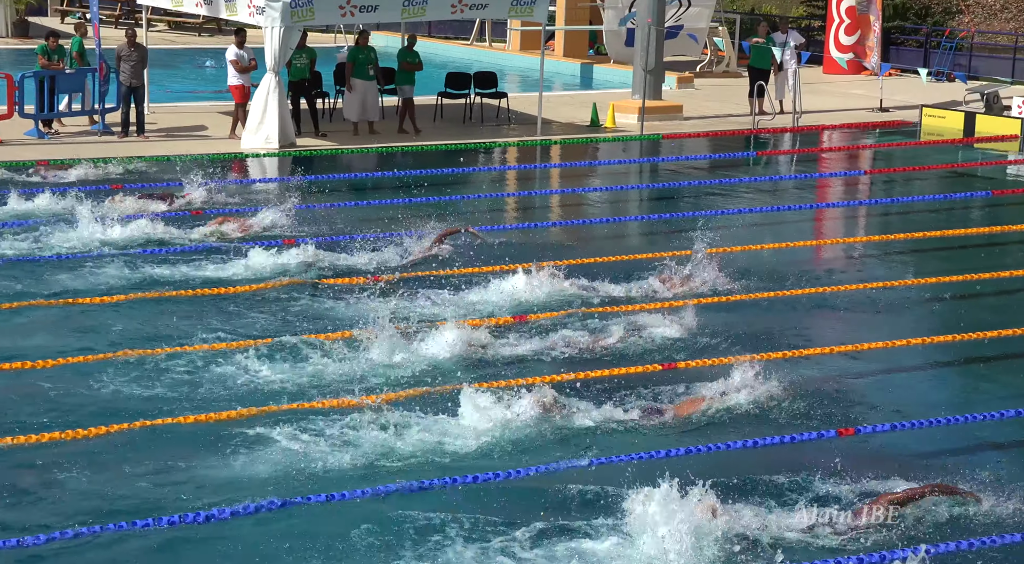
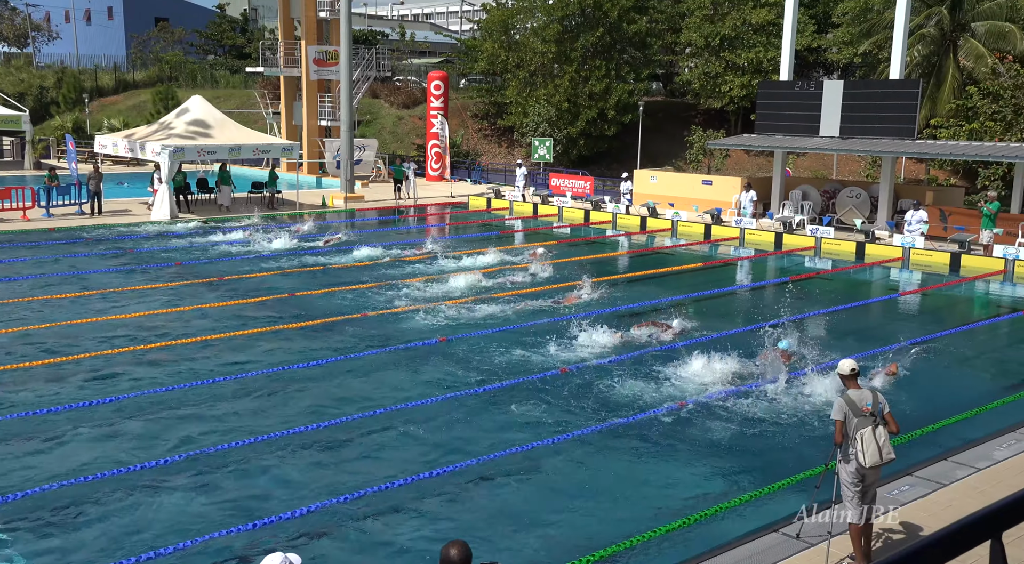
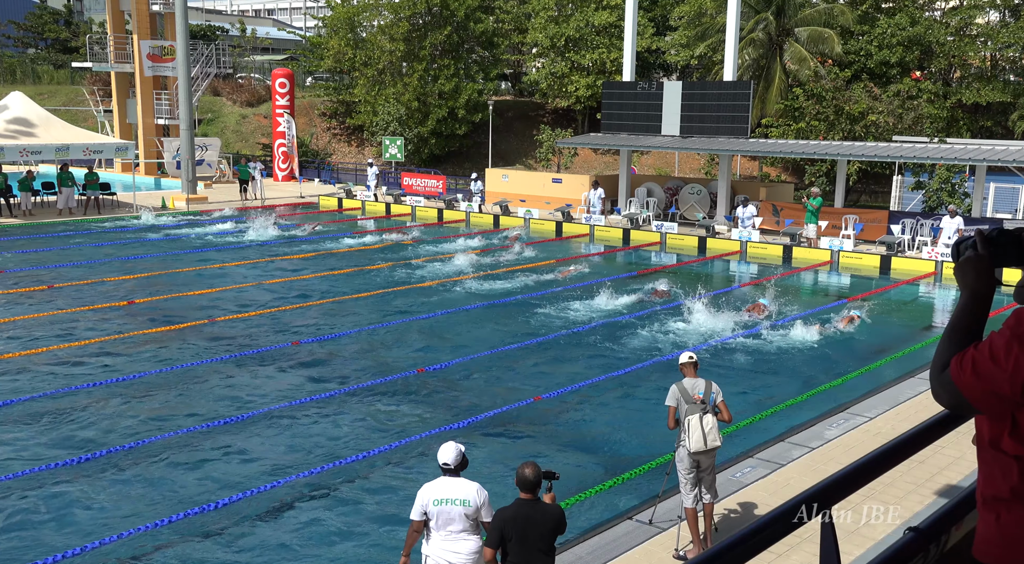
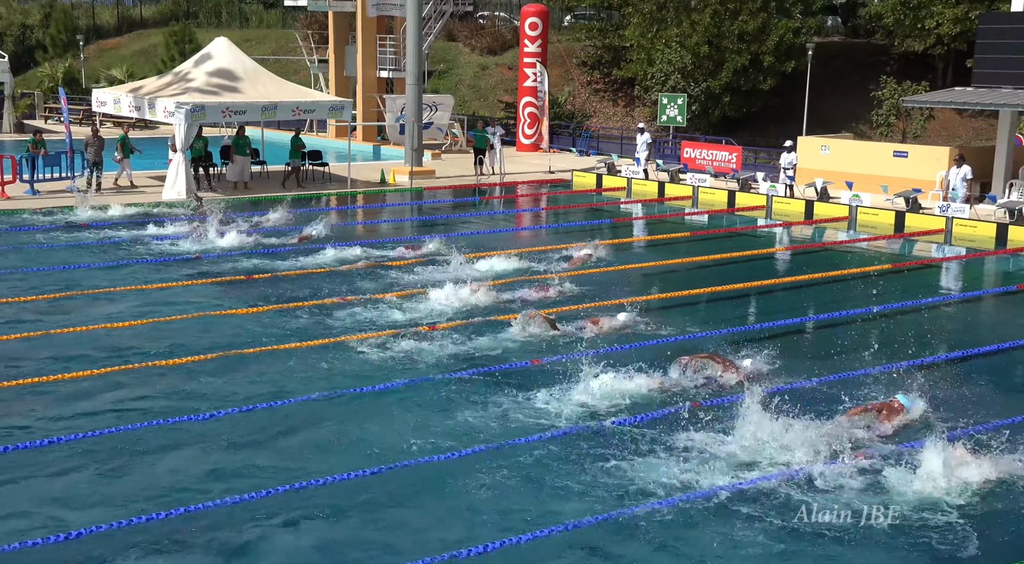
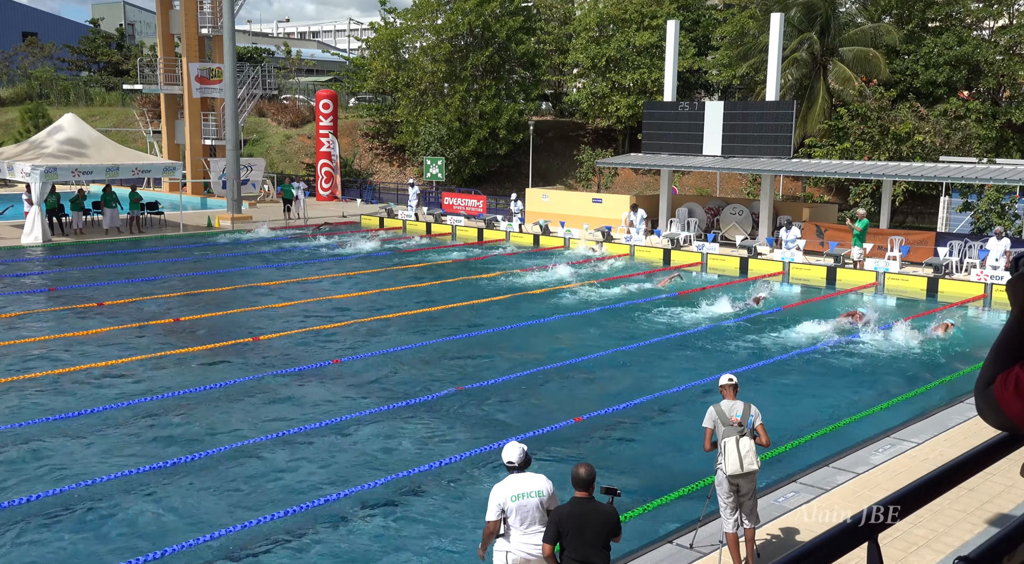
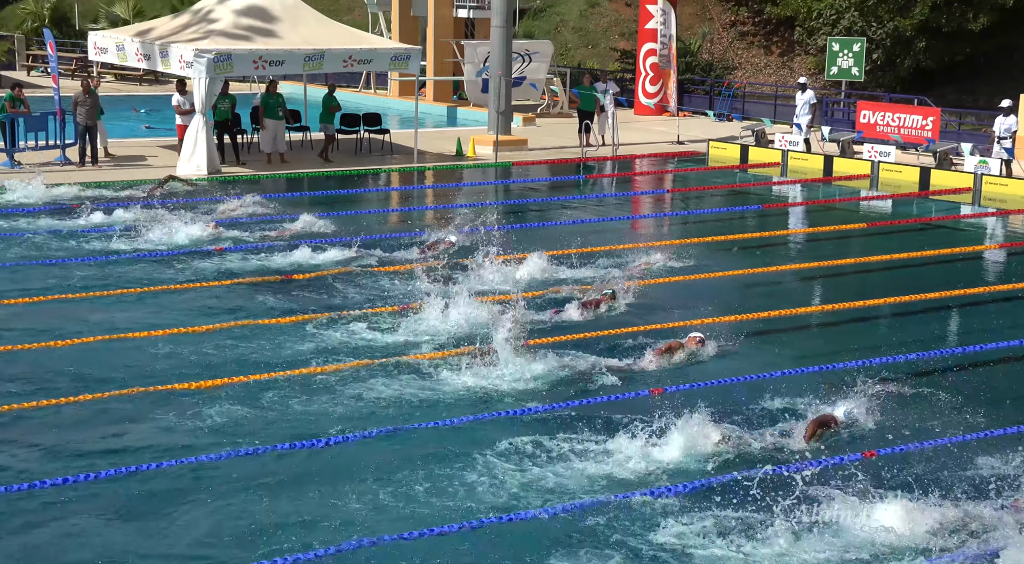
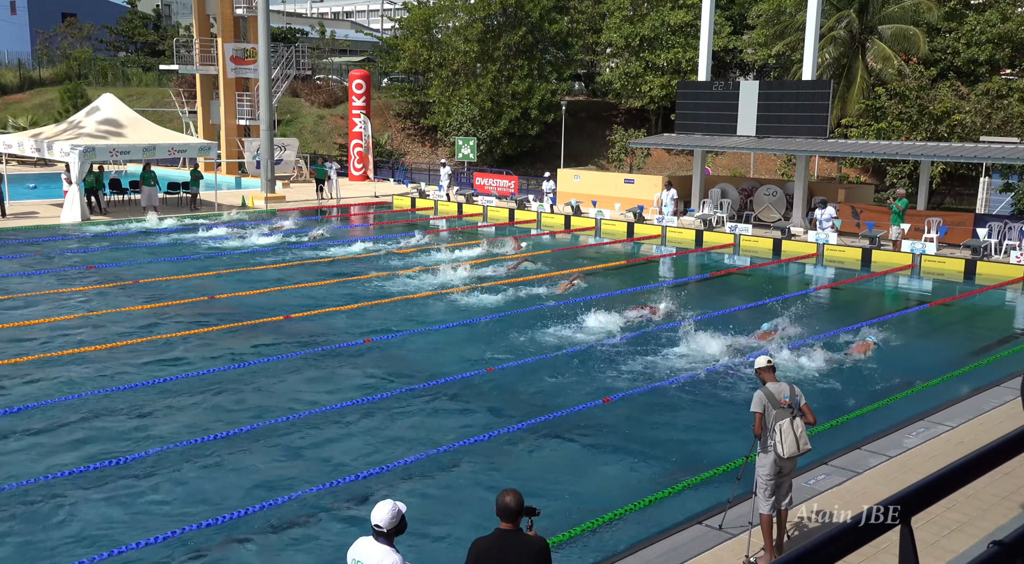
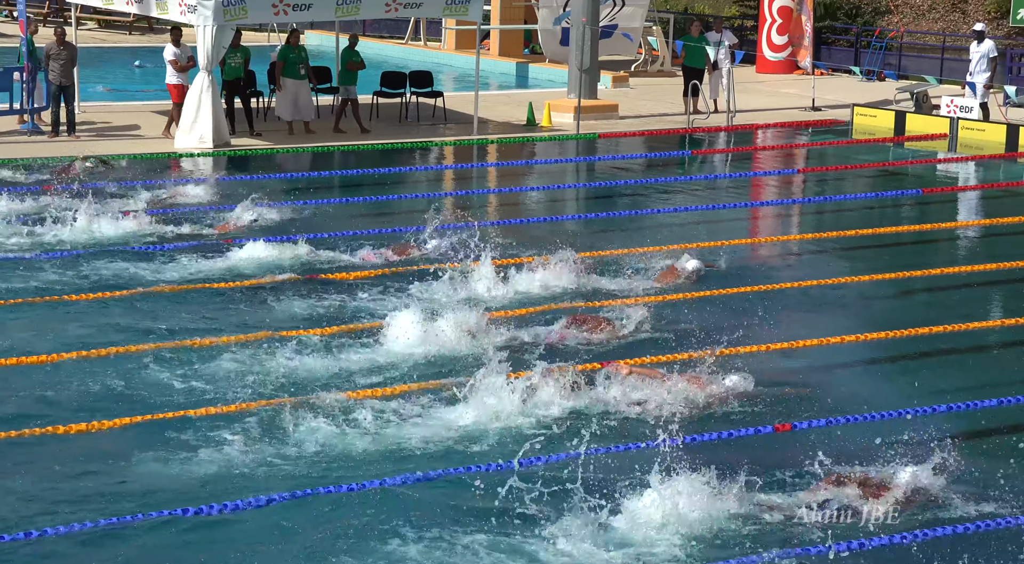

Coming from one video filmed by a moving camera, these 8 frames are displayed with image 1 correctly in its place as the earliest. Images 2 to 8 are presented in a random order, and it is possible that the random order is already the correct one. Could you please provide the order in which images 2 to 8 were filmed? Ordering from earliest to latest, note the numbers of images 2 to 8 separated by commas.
8, 6, 4, 2, 7, 3, 5
